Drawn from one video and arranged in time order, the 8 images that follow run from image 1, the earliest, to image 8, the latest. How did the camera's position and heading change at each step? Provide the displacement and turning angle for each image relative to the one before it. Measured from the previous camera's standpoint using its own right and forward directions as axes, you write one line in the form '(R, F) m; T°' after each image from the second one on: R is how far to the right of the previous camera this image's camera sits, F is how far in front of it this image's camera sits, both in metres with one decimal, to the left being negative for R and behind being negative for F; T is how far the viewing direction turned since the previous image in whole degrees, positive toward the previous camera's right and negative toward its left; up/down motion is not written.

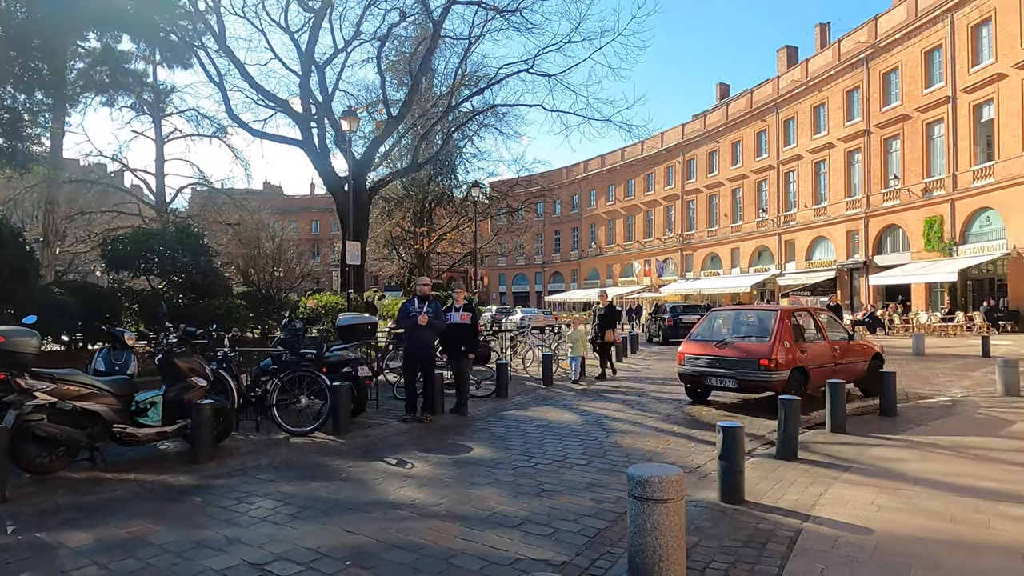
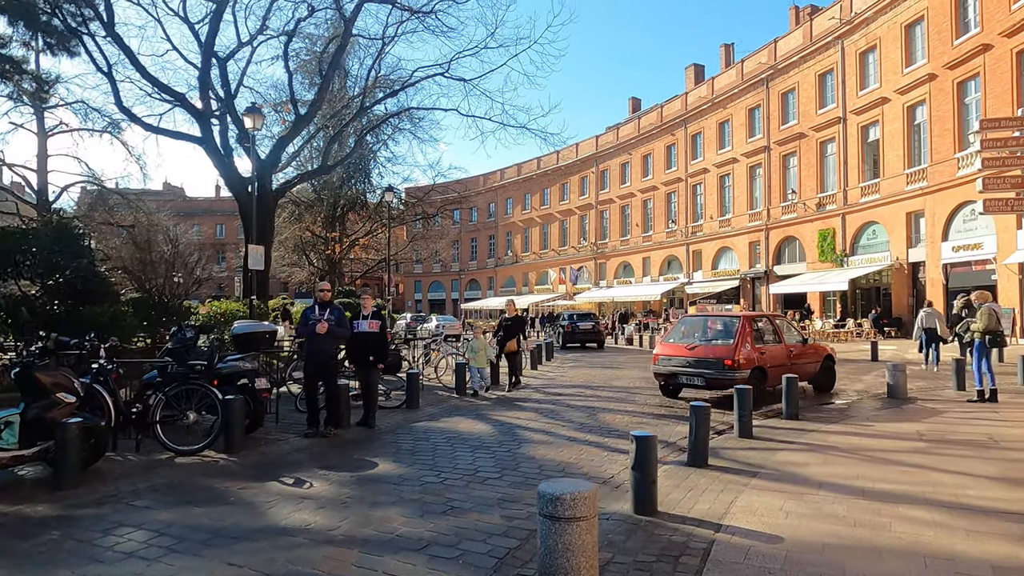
(+0.1, +0.2) m; +7°
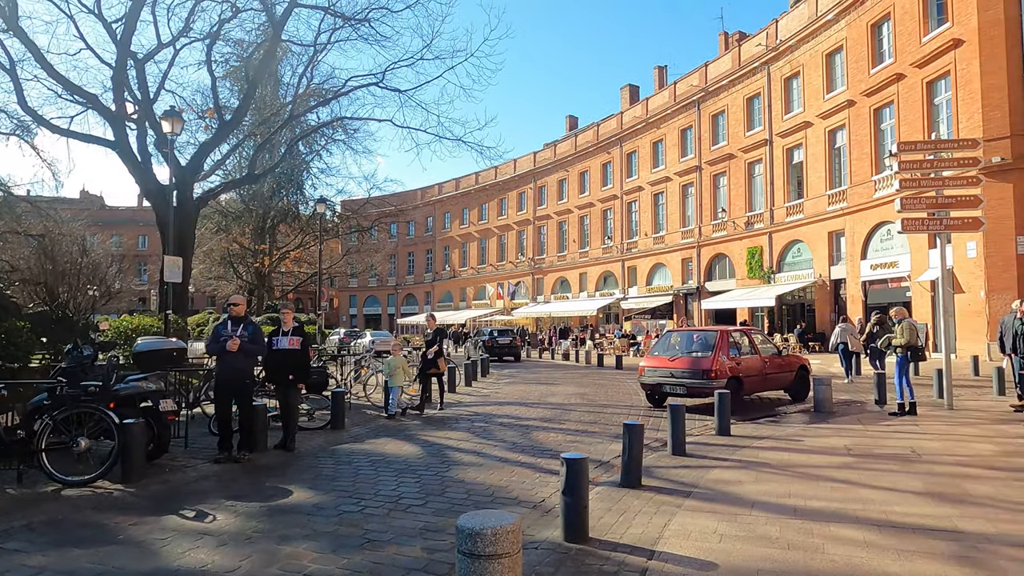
(+0.1, +0.2) m; +5°
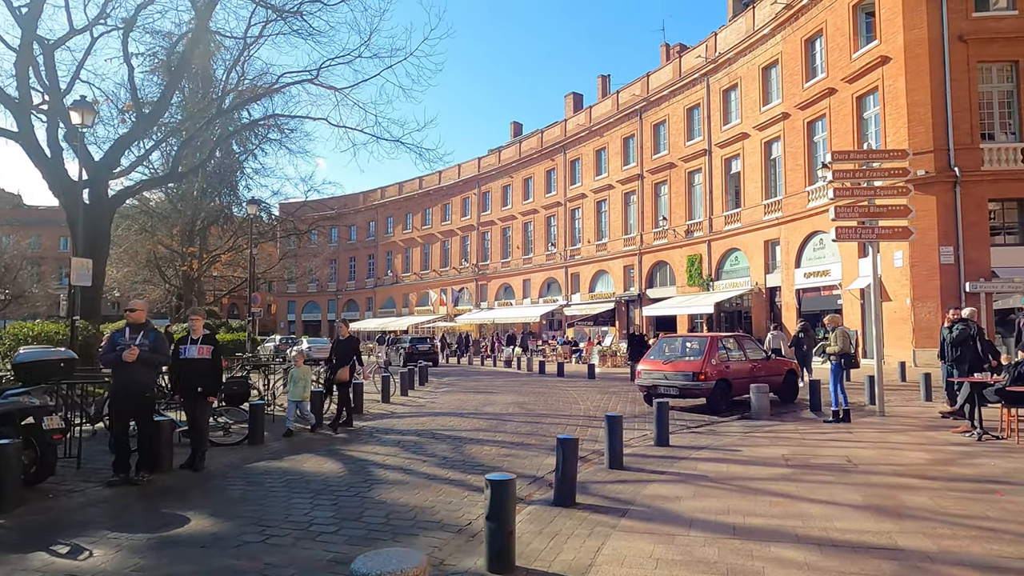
(+0.1, +0.4) m; +5°
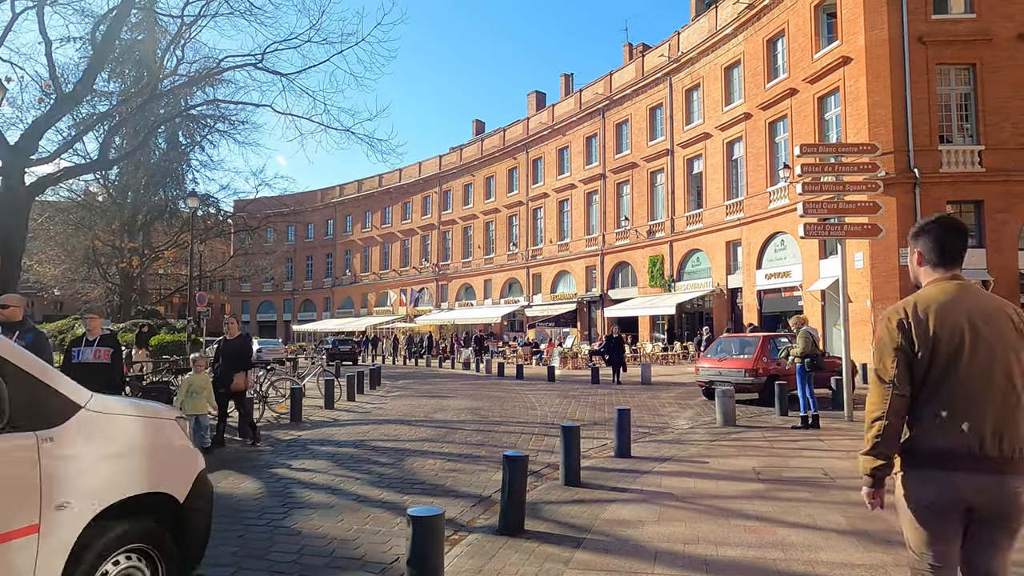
(+0.2, +0.7) m; +3°
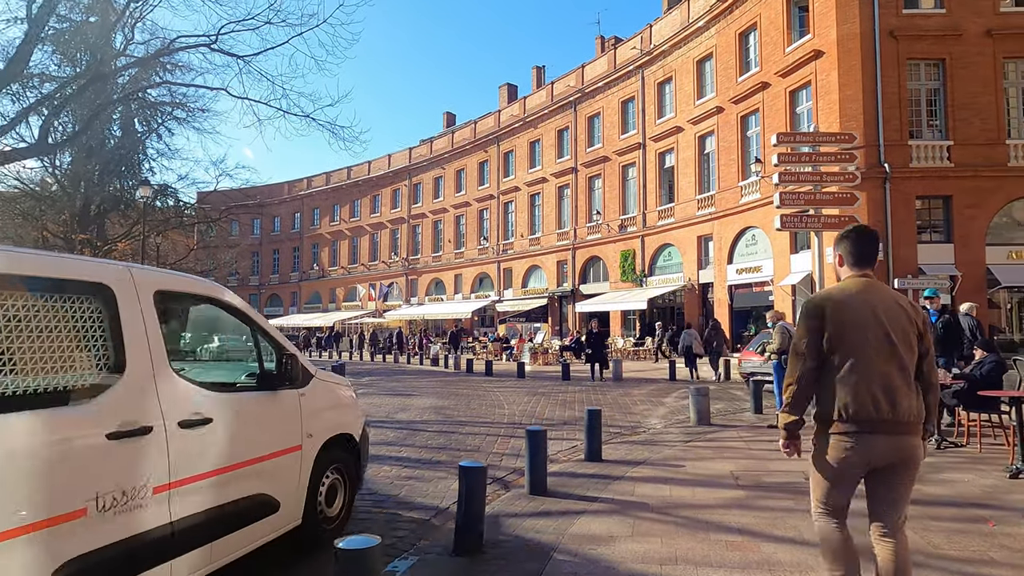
(+0.1, +0.5) m; +2°
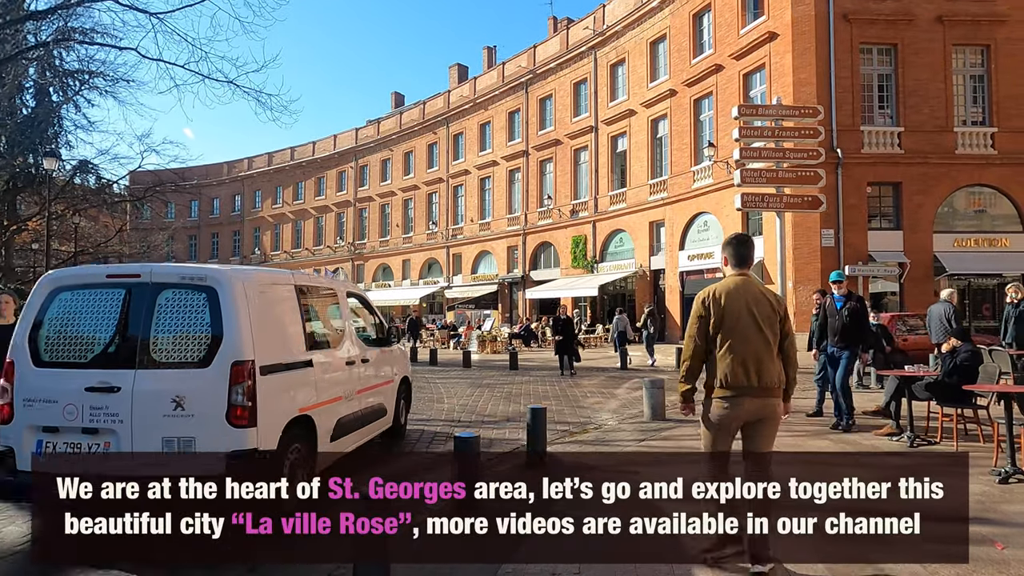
(+0.2, +0.9) m; +4°
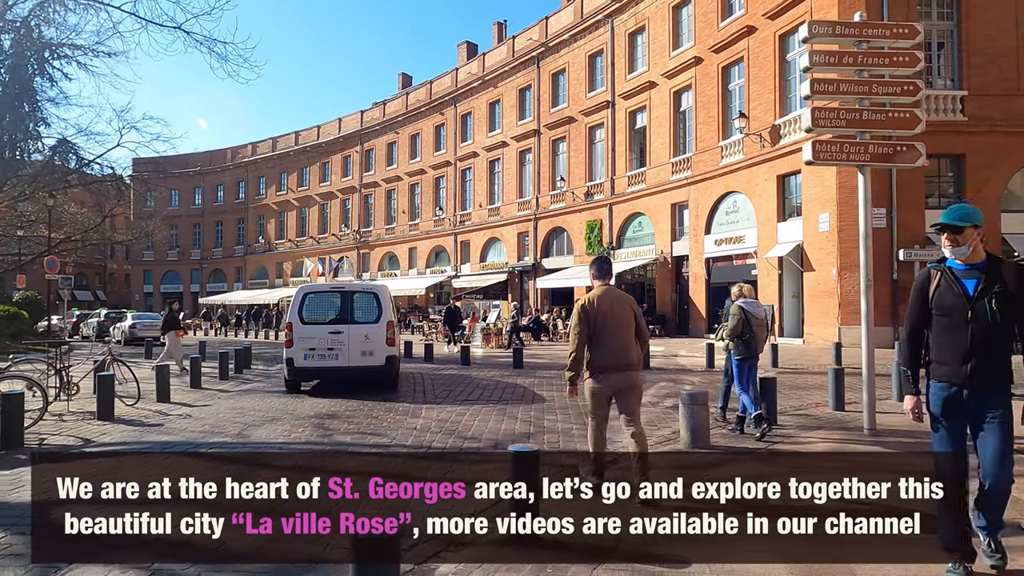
(+0.2, +2.1) m; -1°
